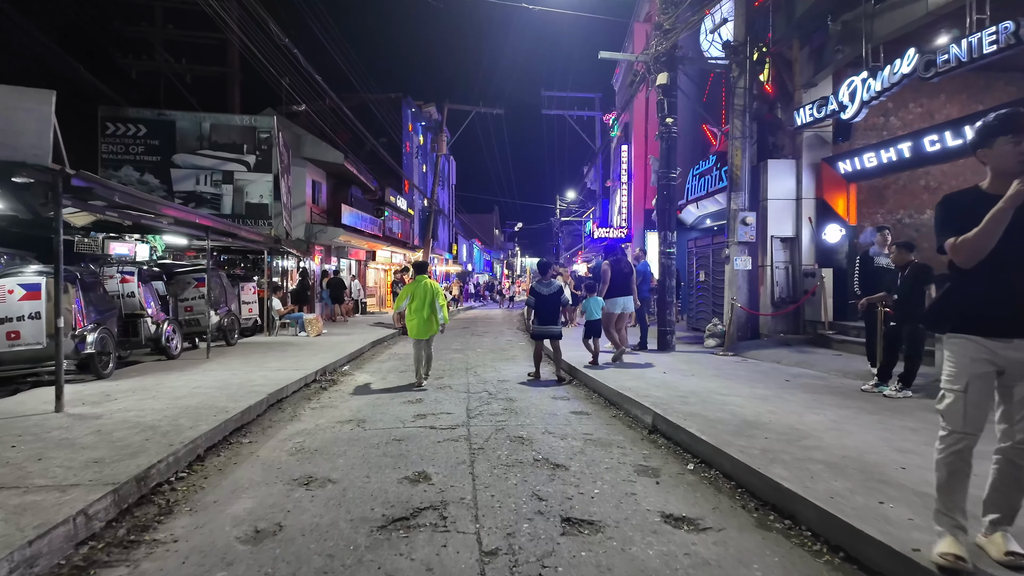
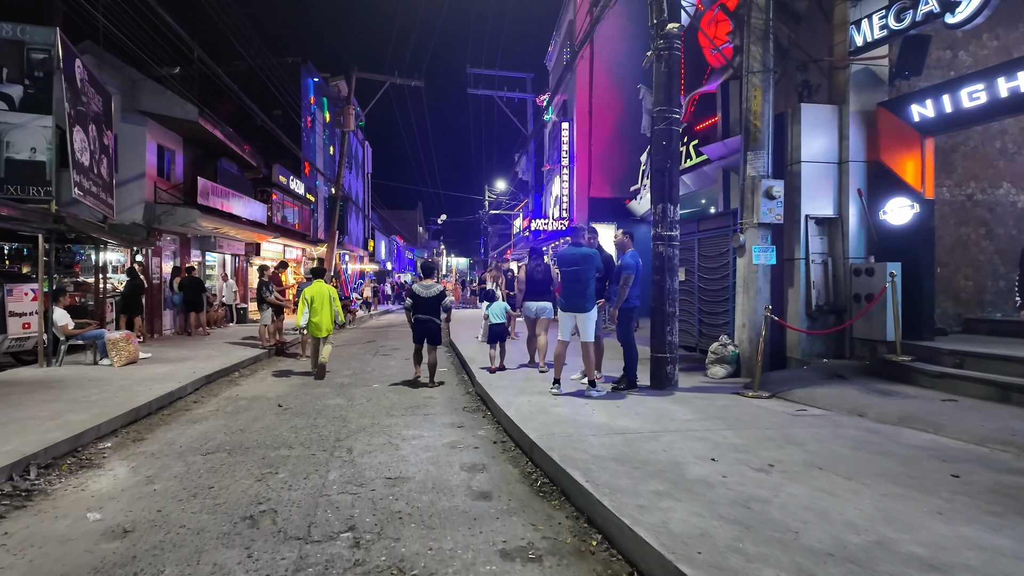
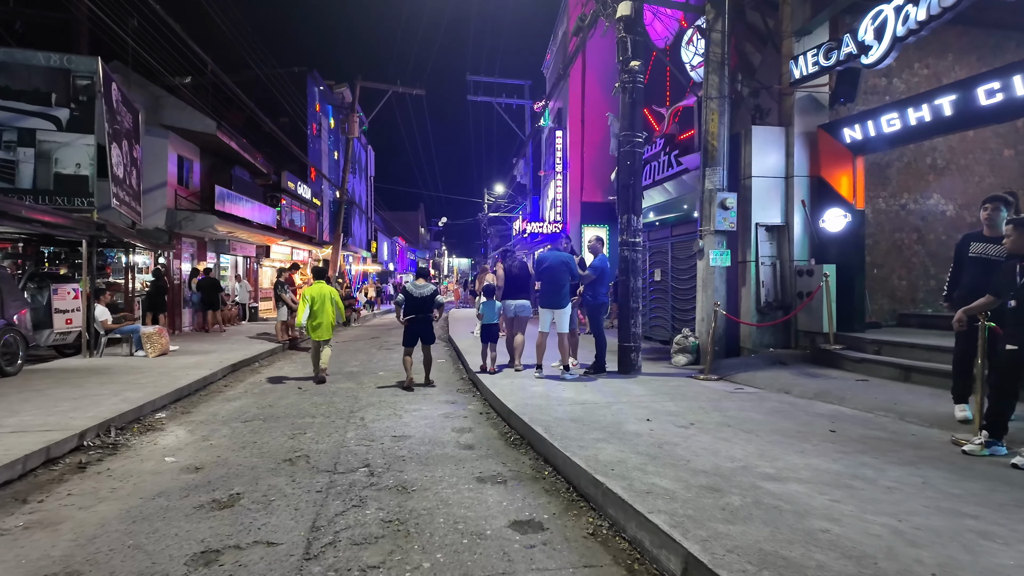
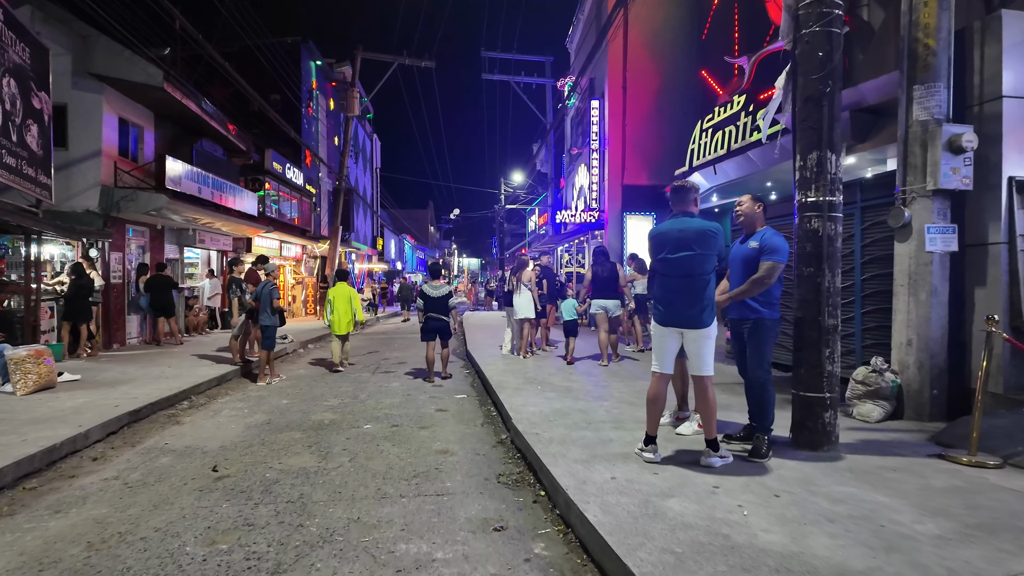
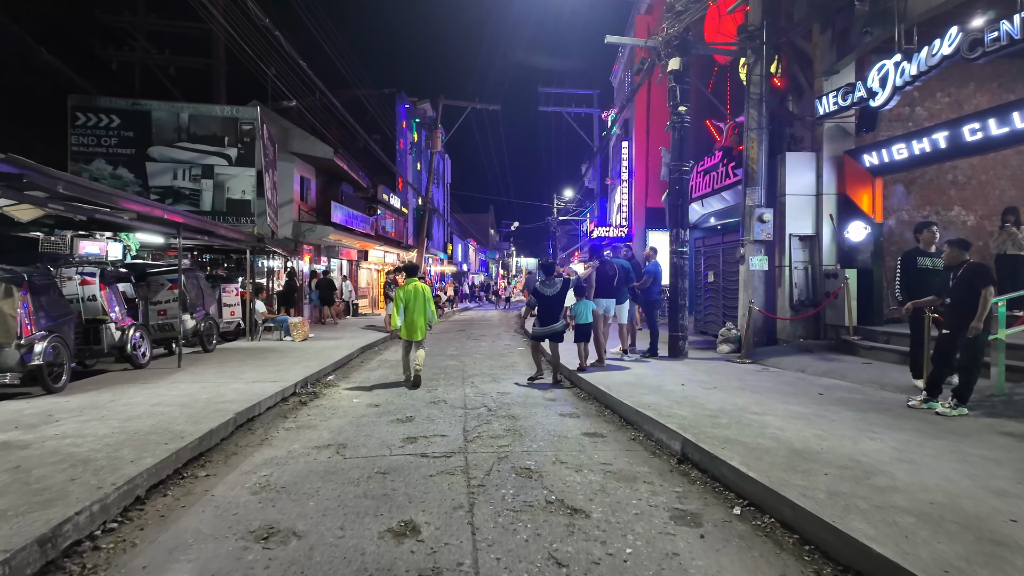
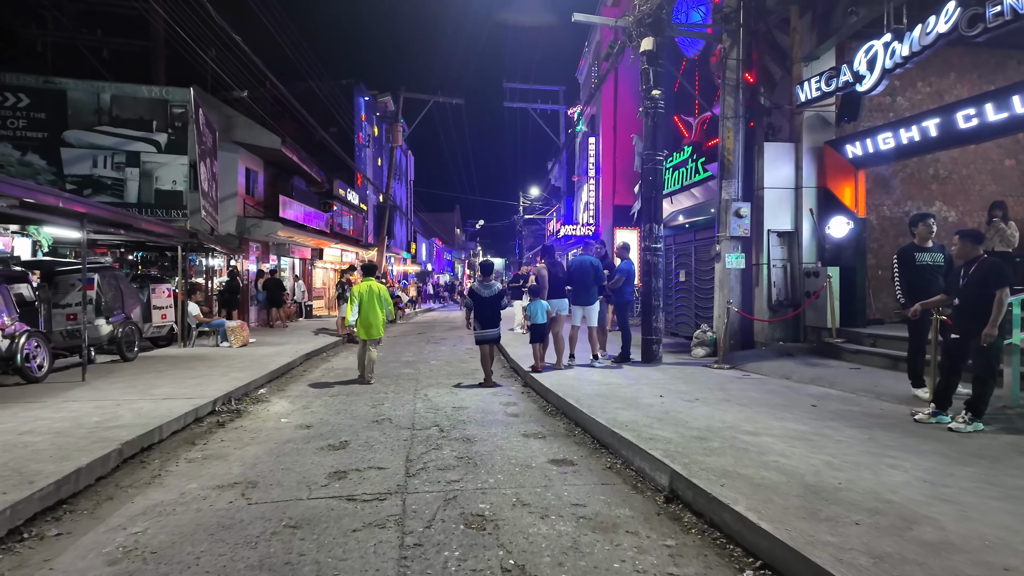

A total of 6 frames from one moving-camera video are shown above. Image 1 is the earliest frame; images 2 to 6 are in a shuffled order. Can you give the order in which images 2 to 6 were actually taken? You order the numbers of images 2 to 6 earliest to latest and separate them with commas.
5, 6, 3, 2, 4
